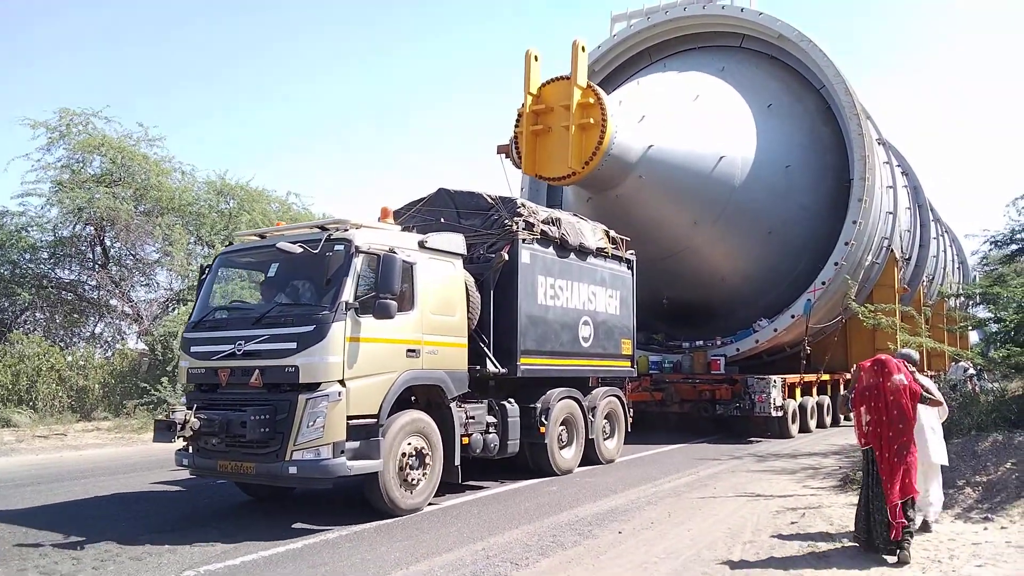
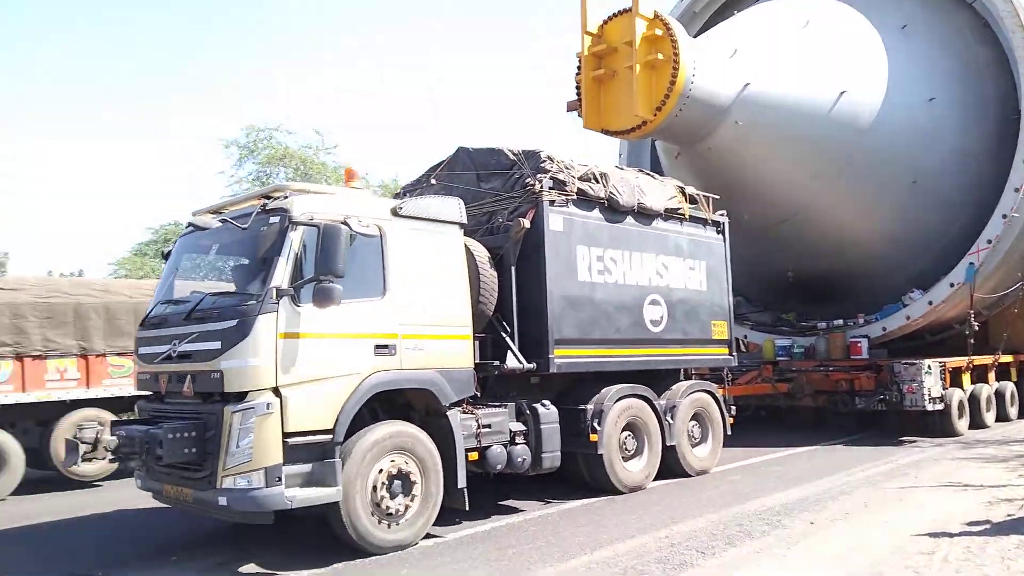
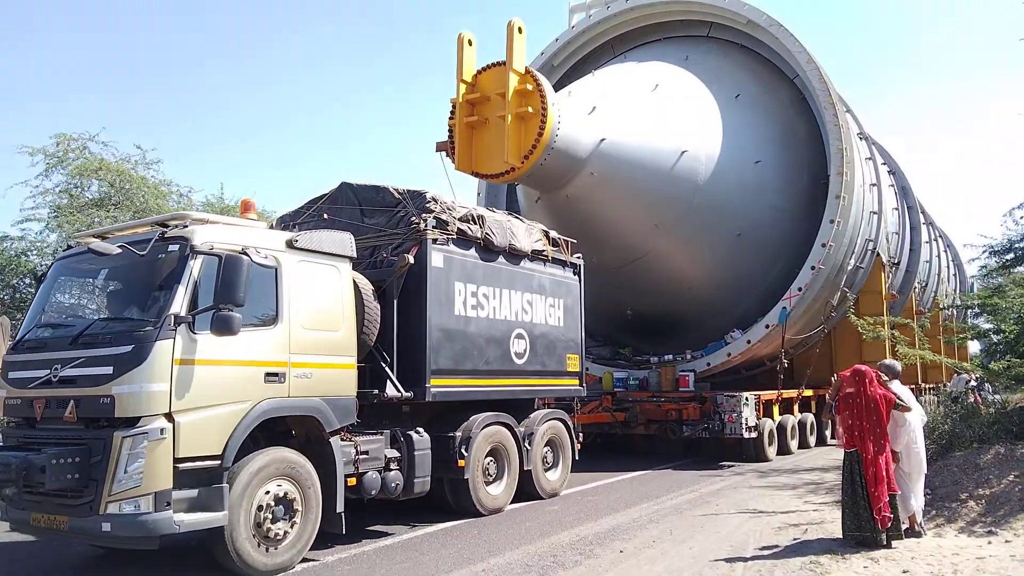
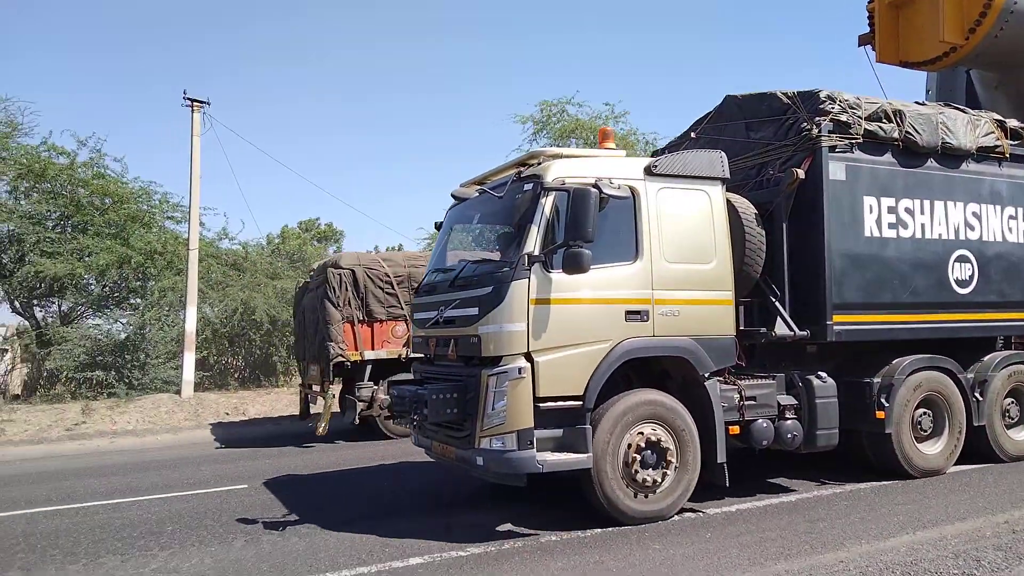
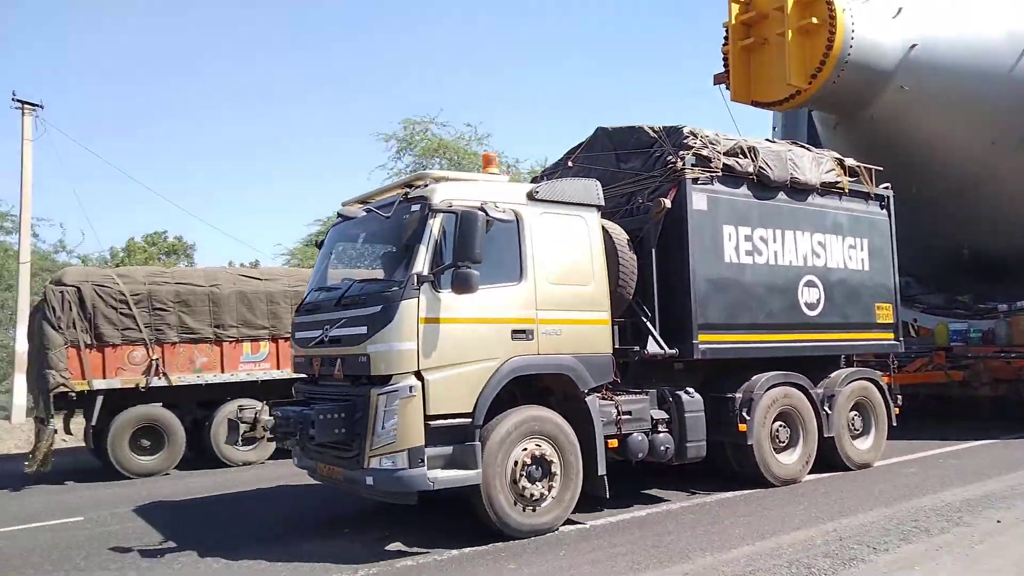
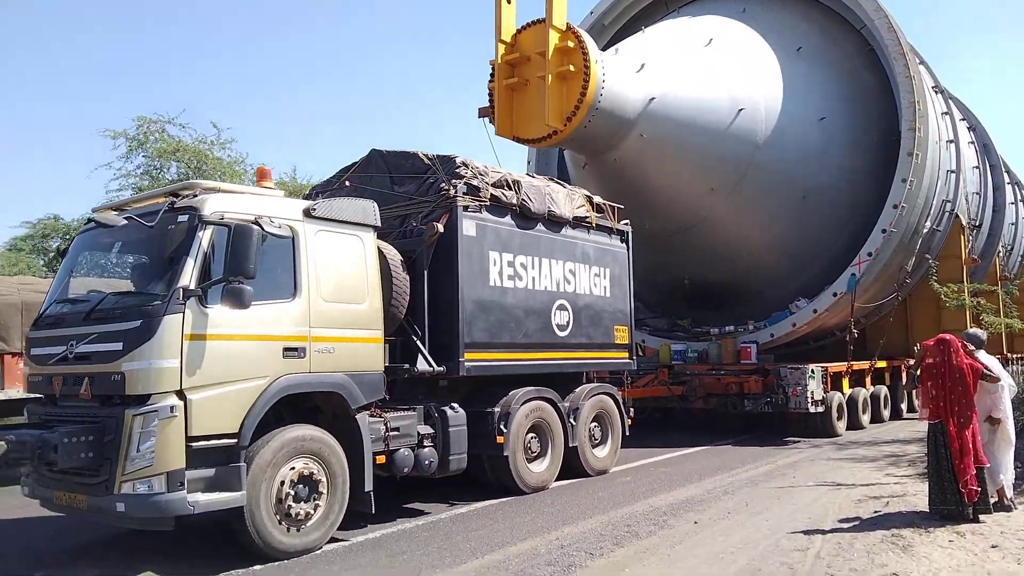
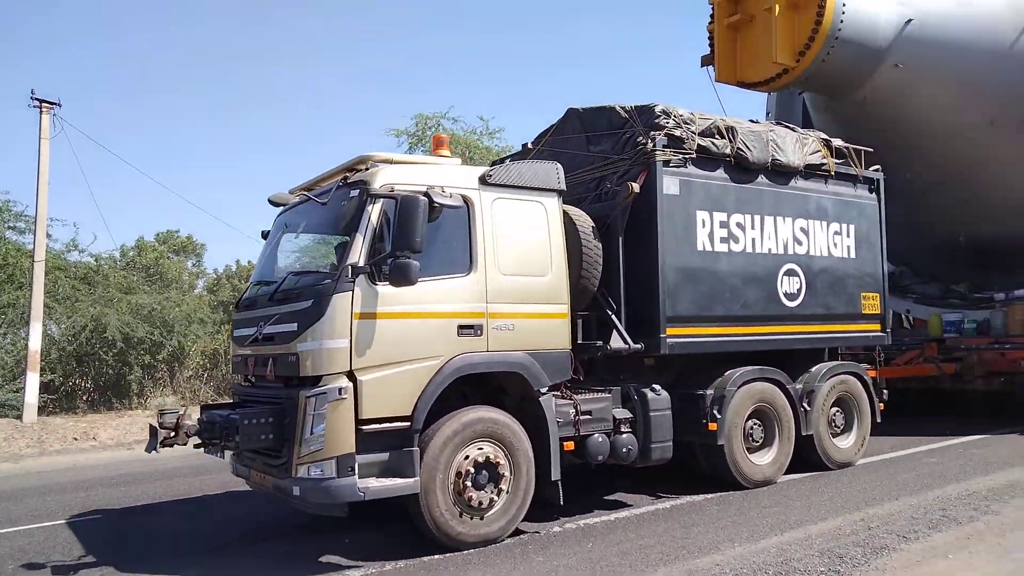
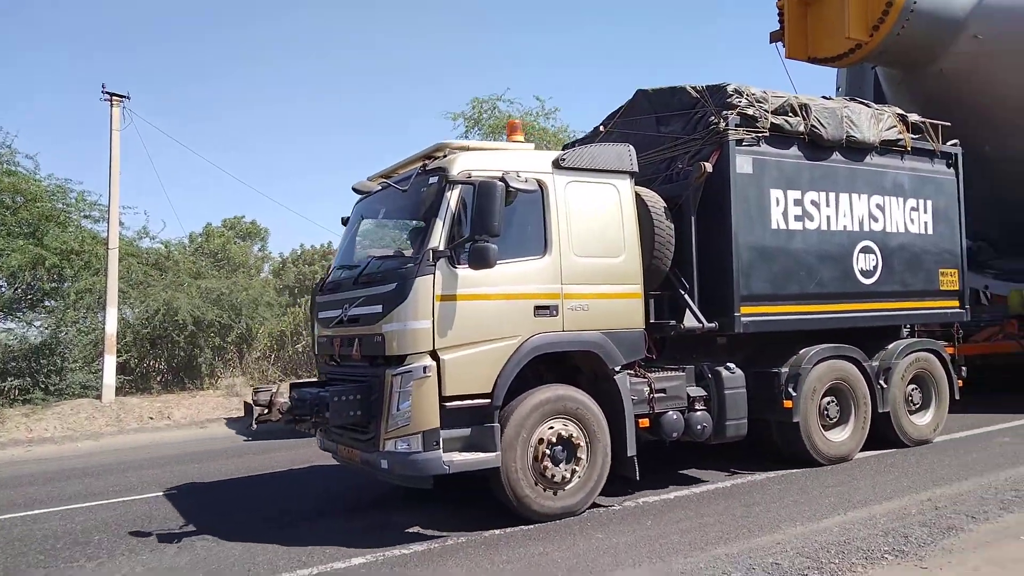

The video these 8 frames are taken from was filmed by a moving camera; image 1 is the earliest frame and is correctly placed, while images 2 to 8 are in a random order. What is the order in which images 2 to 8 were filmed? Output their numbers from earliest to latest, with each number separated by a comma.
3, 6, 2, 5, 4, 8, 7
